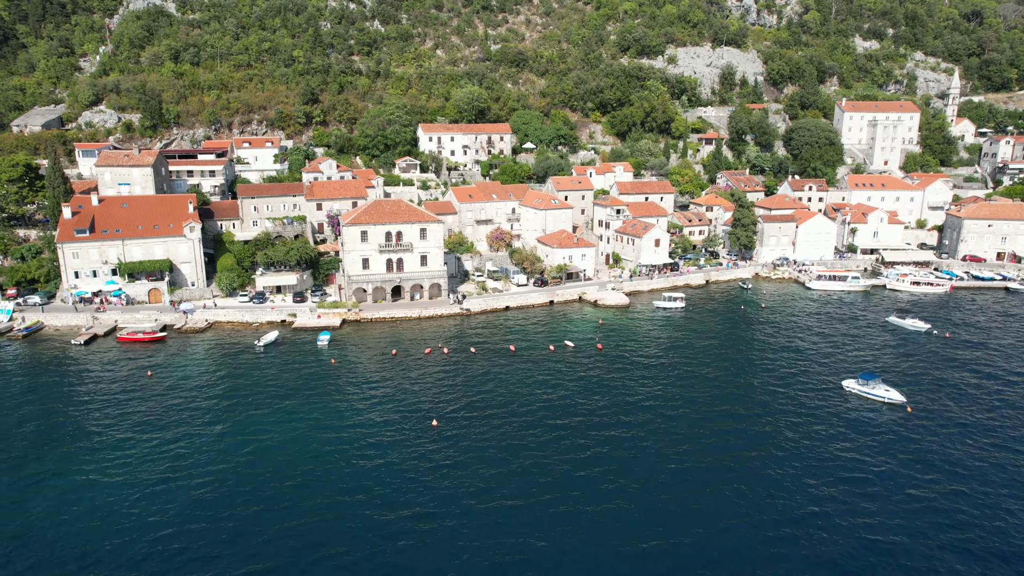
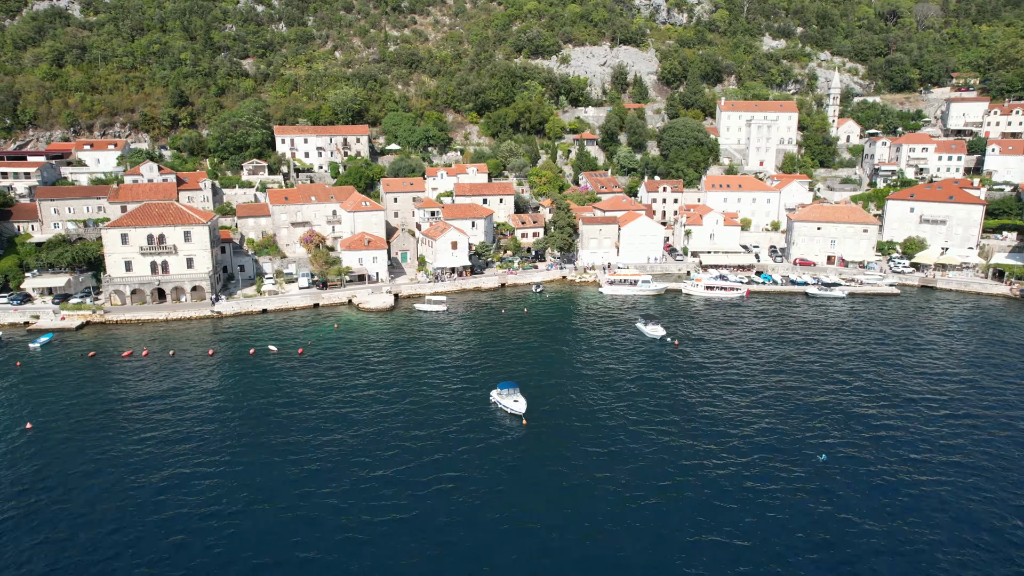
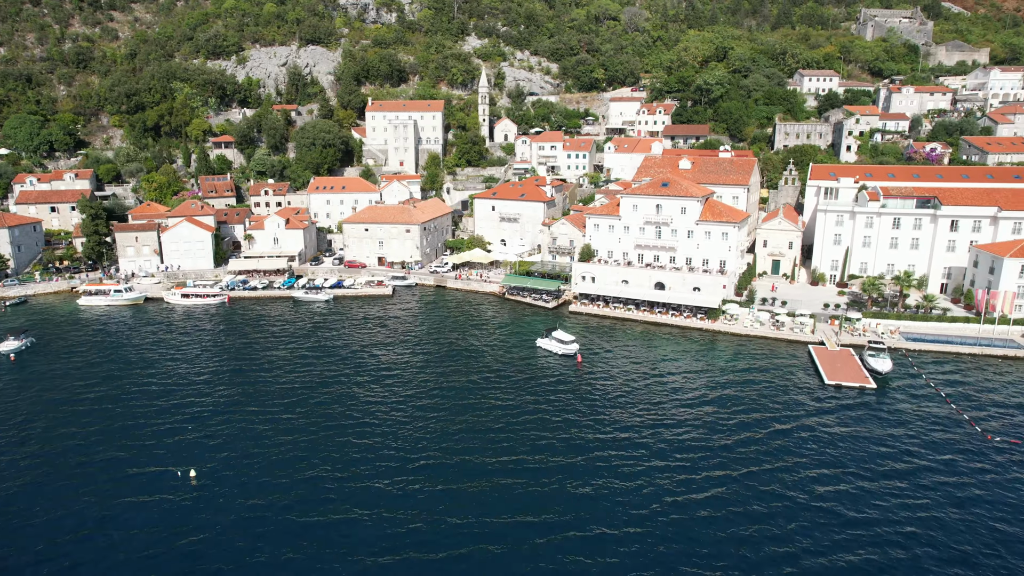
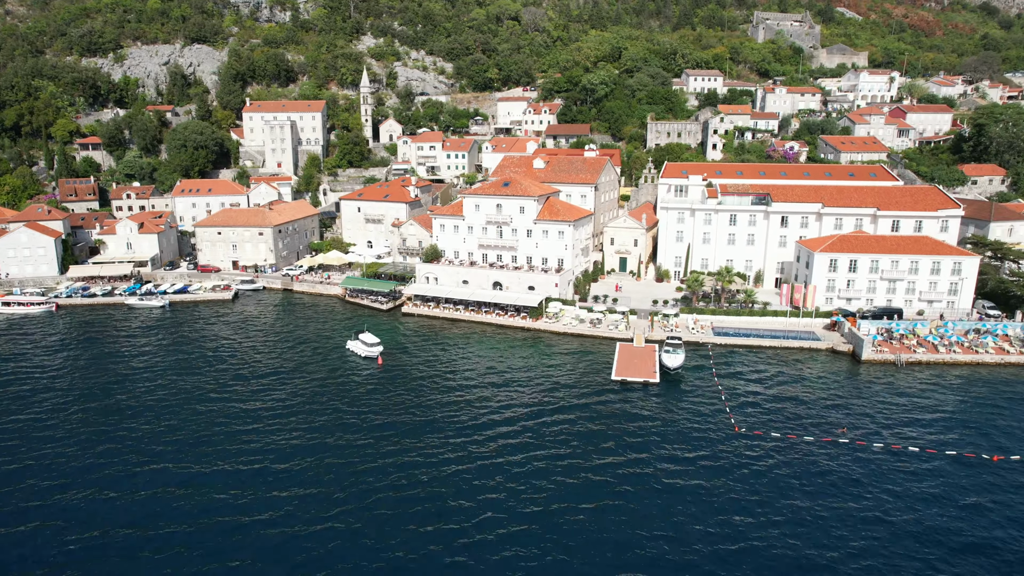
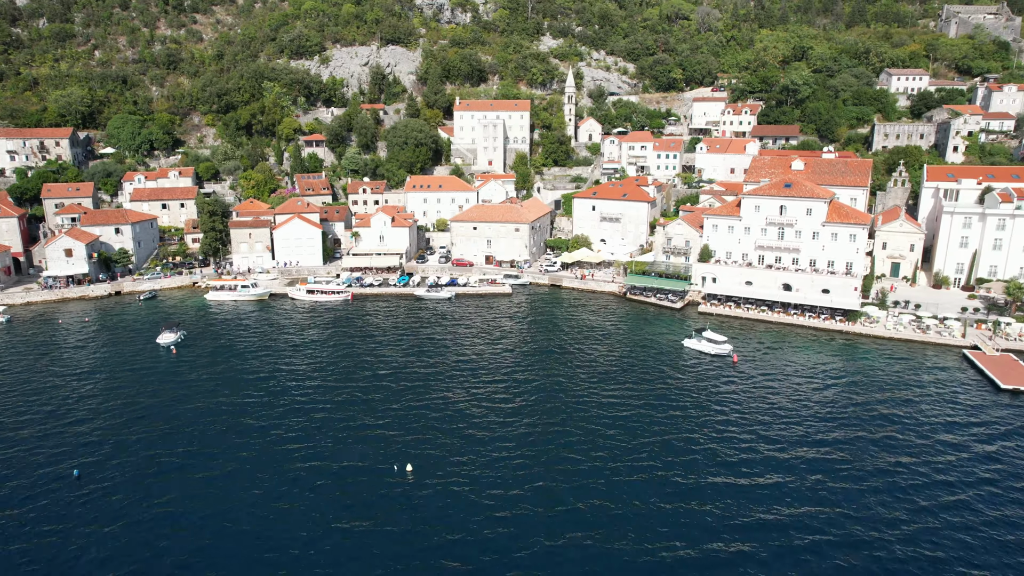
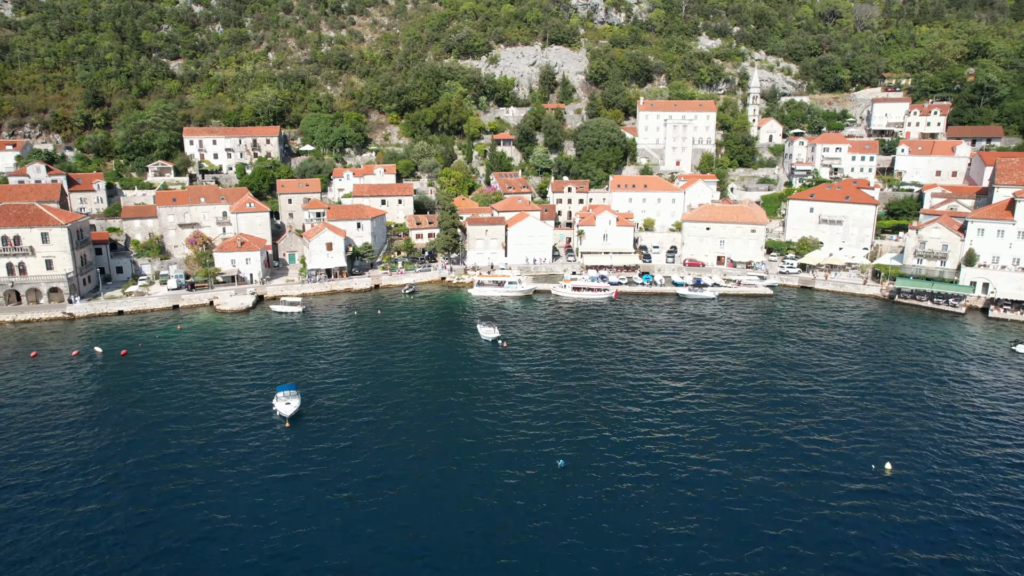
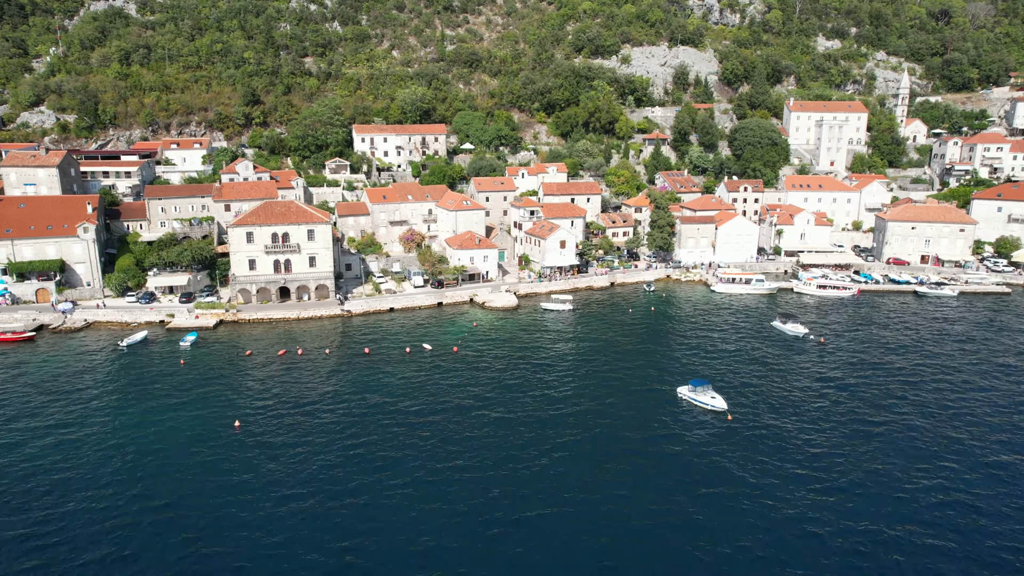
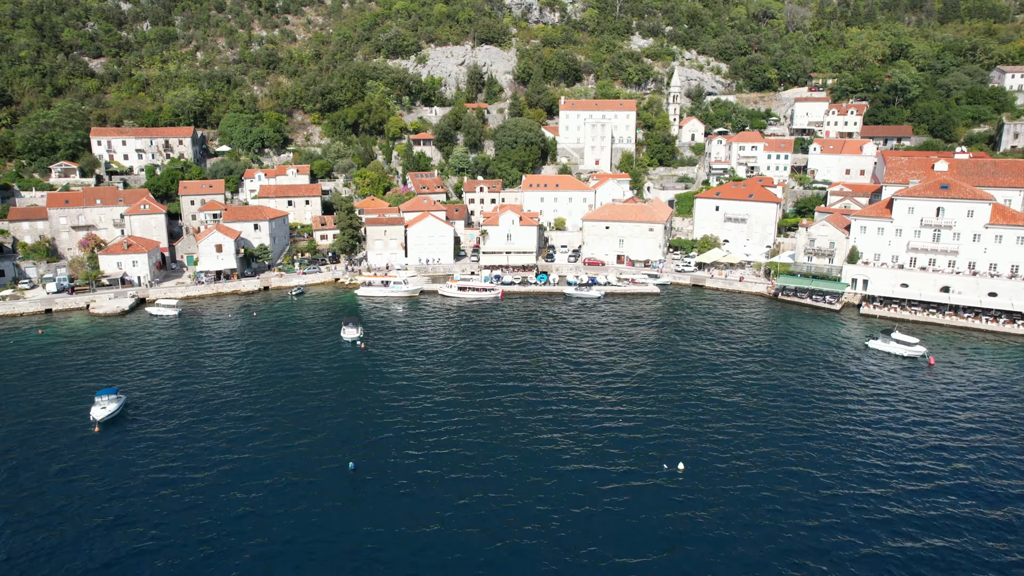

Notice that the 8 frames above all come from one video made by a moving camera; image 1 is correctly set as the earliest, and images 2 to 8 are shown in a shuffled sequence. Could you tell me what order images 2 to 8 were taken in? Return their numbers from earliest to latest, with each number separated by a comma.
7, 2, 6, 8, 5, 3, 4
